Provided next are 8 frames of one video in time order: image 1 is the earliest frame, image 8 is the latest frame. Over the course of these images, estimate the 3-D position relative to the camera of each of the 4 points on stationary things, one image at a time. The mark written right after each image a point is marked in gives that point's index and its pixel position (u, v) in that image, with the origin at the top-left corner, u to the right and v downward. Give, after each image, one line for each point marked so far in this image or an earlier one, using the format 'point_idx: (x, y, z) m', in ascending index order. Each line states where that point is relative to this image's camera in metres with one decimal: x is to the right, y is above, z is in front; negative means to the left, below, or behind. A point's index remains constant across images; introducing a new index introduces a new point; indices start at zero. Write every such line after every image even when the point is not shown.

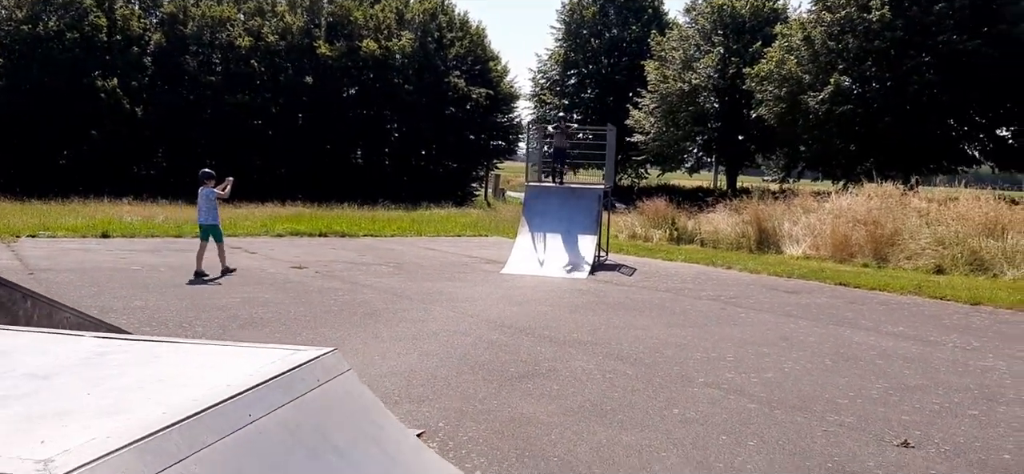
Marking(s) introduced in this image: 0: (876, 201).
0: (+6.8, +0.7, +17.5) m
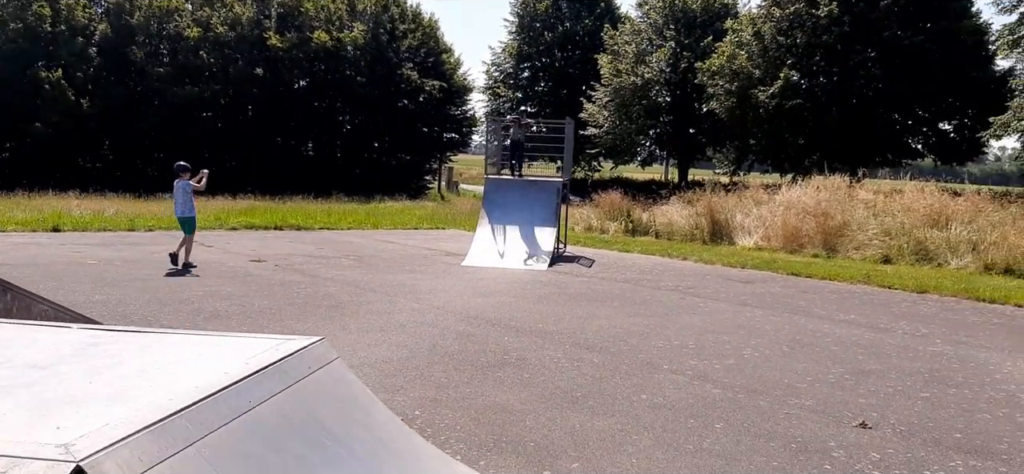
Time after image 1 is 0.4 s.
0: (+6.0, +0.8, +18.0) m
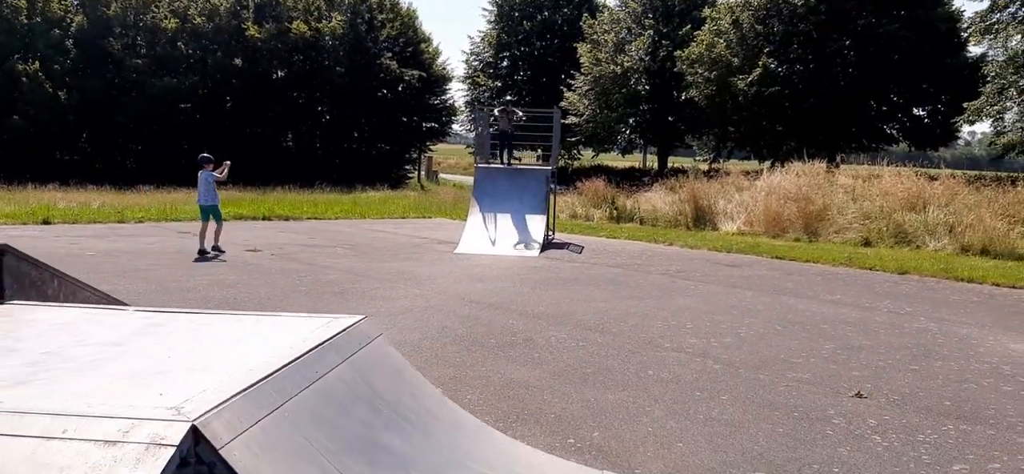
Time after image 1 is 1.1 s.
0: (+5.7, +1.1, +18.4) m
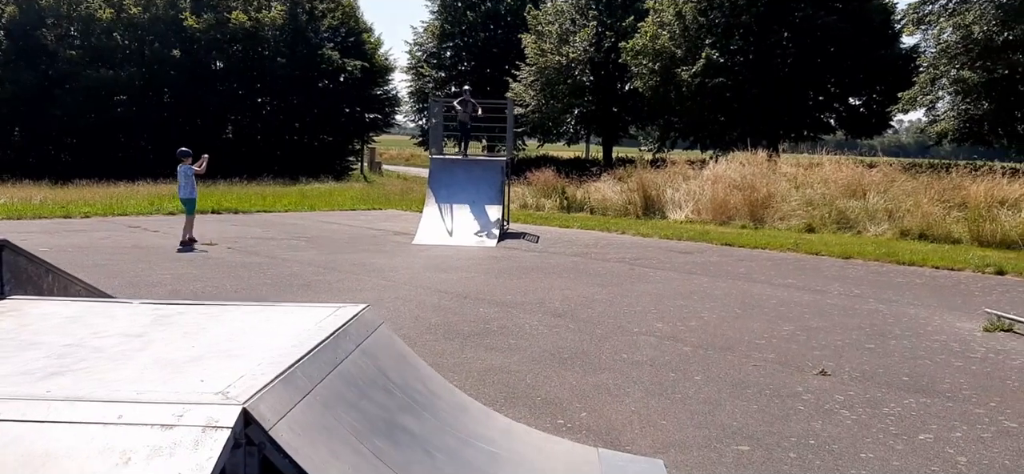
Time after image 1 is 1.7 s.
0: (+4.8, +1.4, +18.9) m
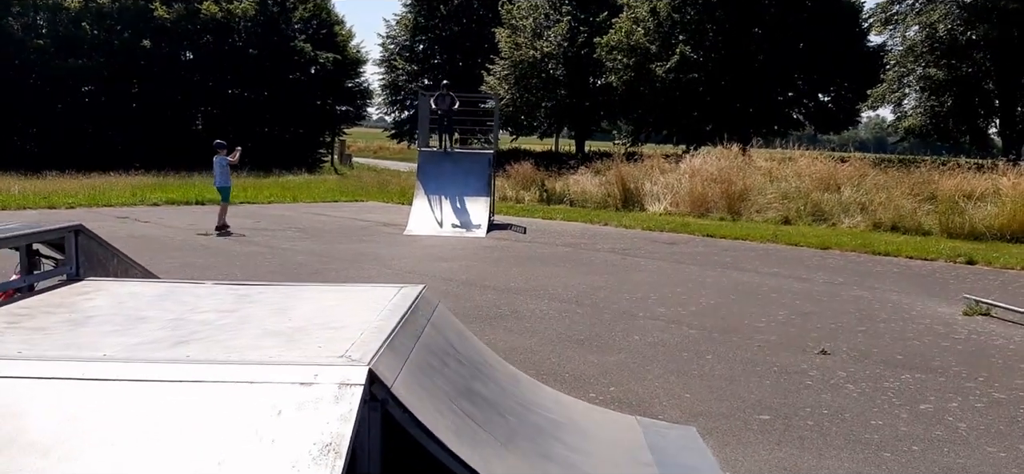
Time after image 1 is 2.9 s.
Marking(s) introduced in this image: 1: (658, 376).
0: (+4.4, +1.6, +19.4) m
1: (+0.9, -0.8, +5.7) m
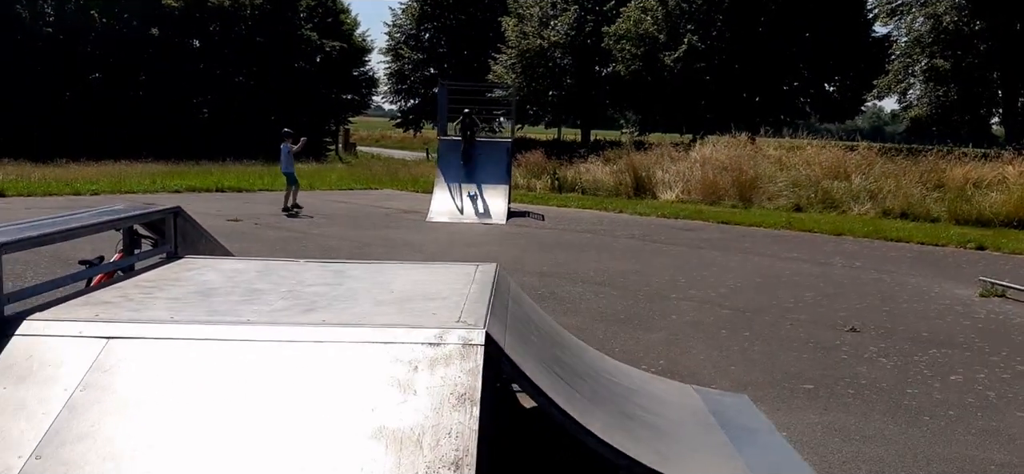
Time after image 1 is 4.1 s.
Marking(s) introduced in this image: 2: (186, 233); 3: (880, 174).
0: (+4.7, +1.8, +19.8) m
1: (+1.2, -0.7, +6.1) m
2: (-1.8, 0.0, +5.1) m
3: (+6.7, +1.1, +17.1) m
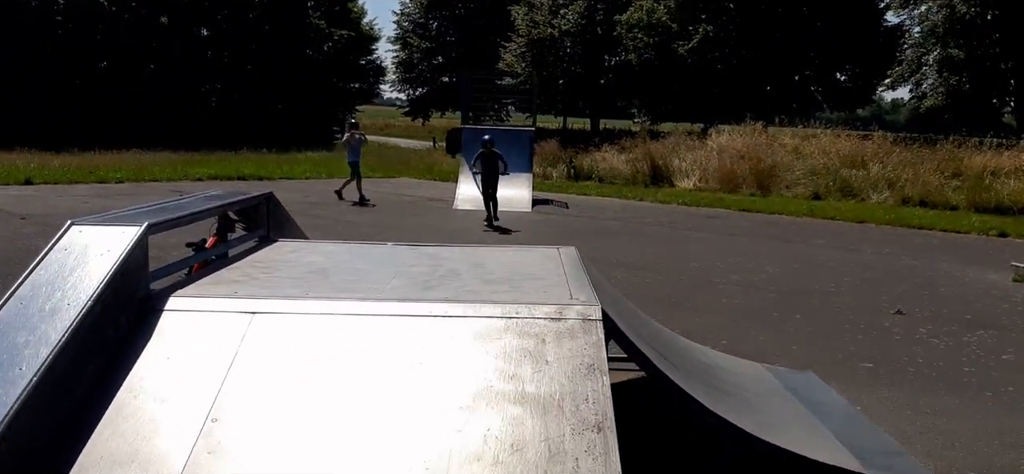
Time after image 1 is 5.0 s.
0: (+5.1, +2.1, +20.0) m
1: (+1.7, -0.6, +6.3) m
2: (-1.3, +0.1, +5.3) m
3: (+7.1, +1.4, +17.4) m
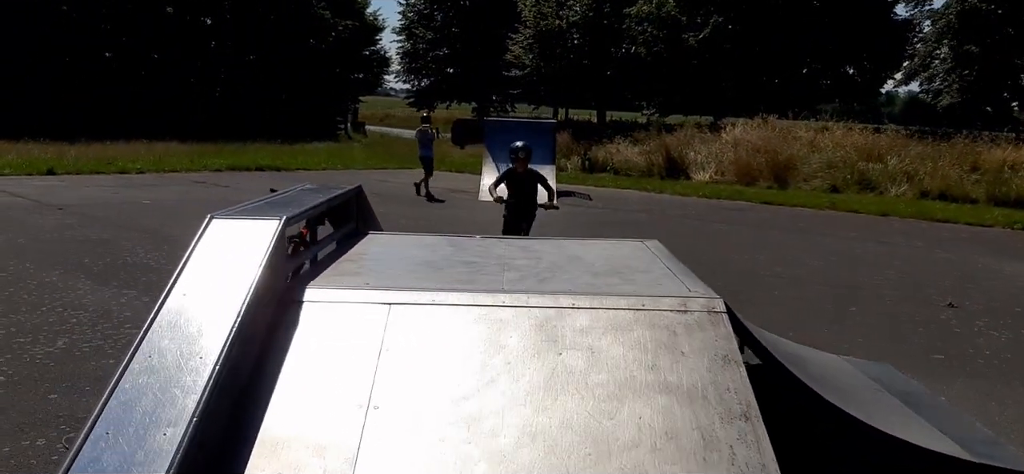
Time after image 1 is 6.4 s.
0: (+5.5, +2.2, +20.1) m
1: (+2.1, -0.6, +6.5) m
2: (-0.9, +0.1, +5.4) m
3: (+7.5, +1.5, +17.5) m
